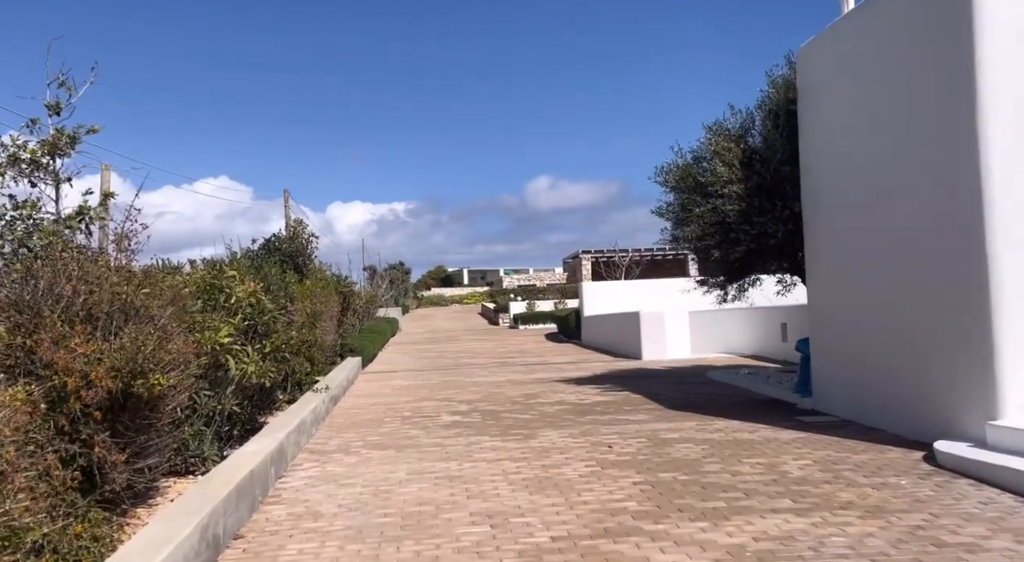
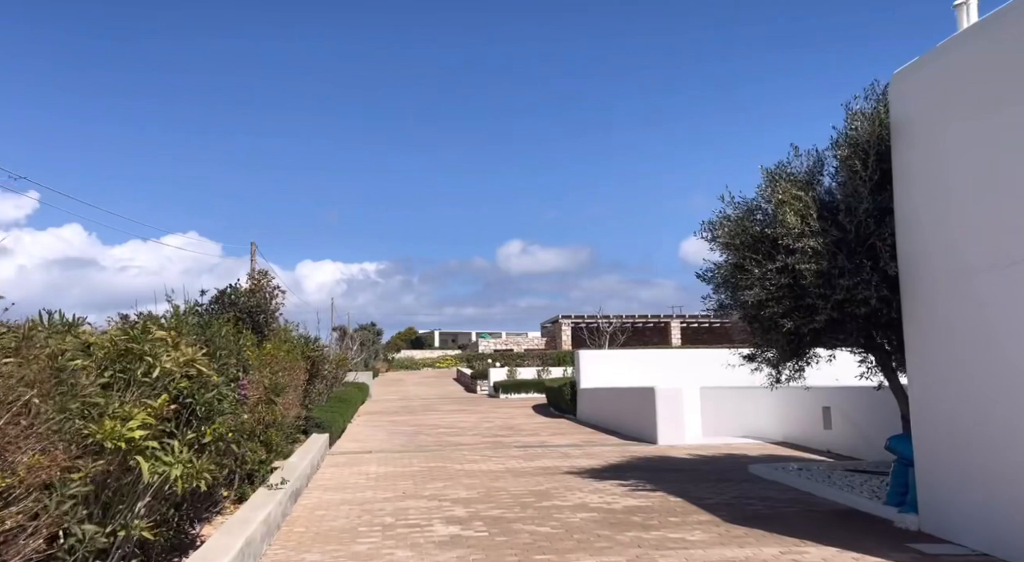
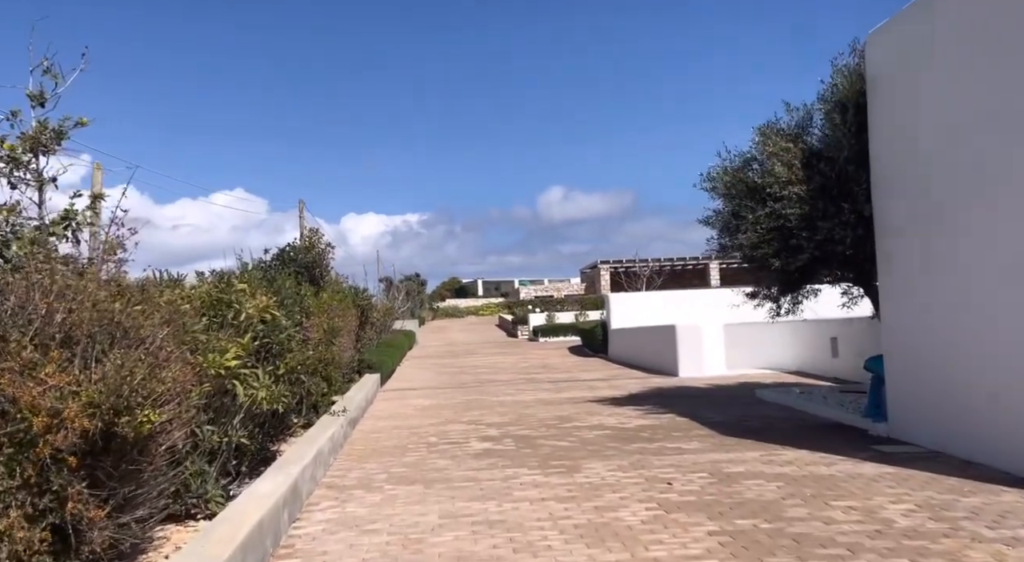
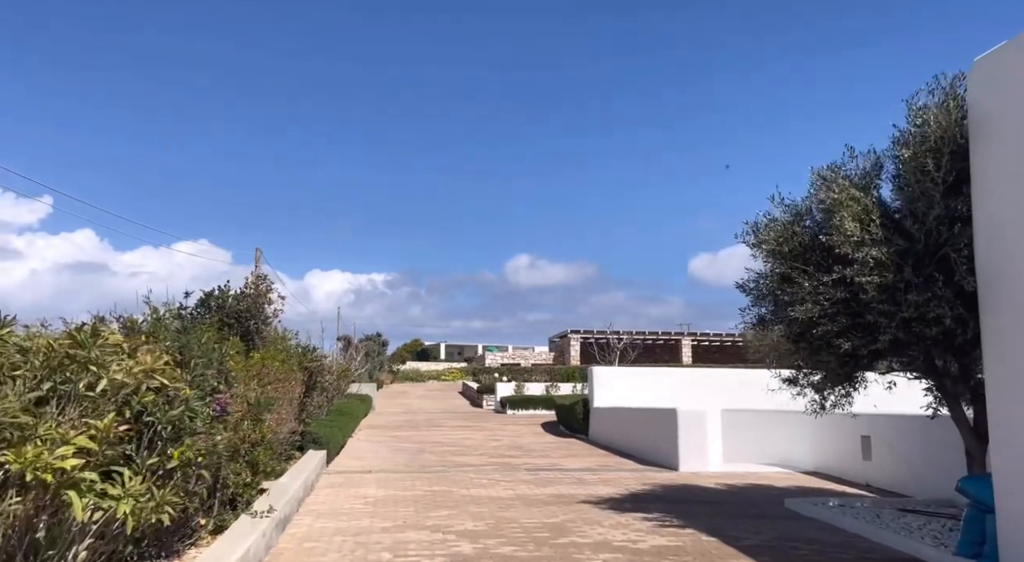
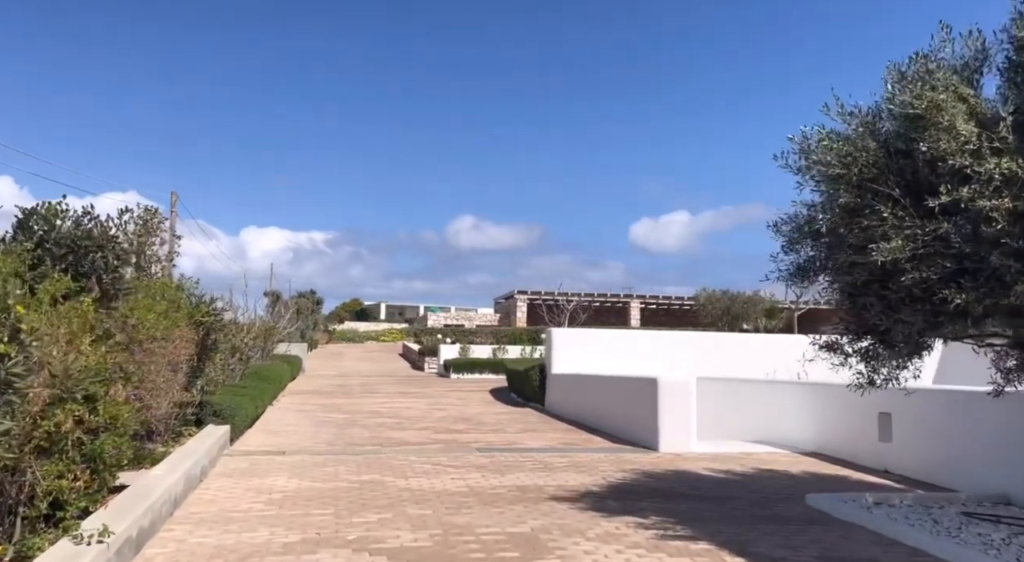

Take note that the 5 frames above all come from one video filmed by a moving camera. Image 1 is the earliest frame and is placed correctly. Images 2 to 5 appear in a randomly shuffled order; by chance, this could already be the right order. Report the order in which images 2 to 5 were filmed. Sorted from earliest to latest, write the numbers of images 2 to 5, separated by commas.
3, 2, 4, 5
